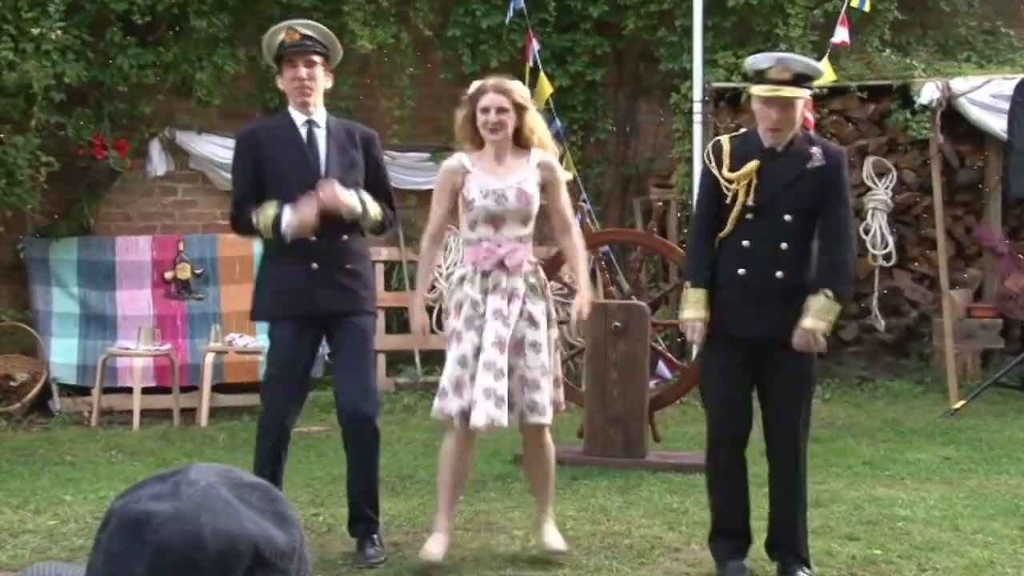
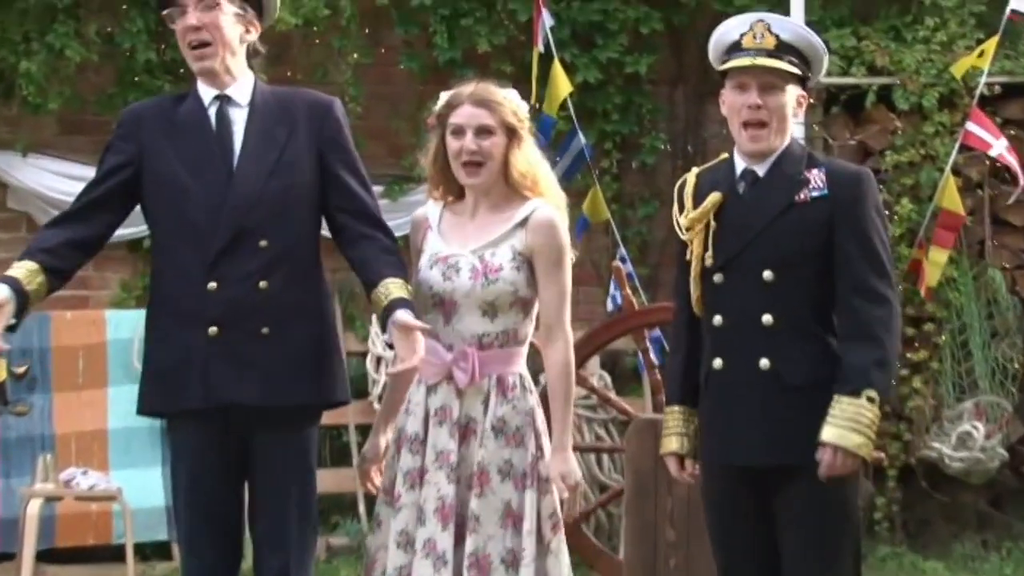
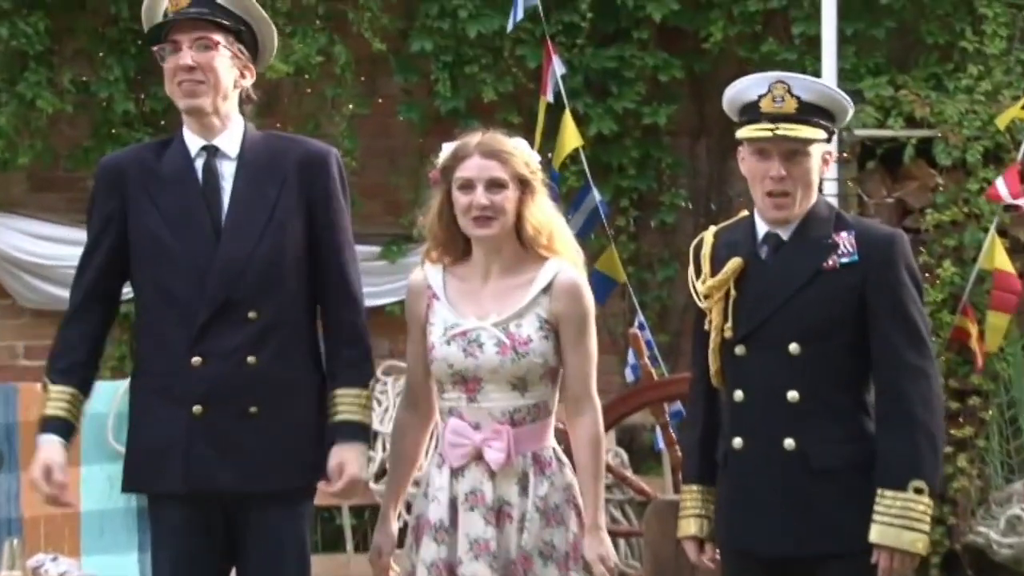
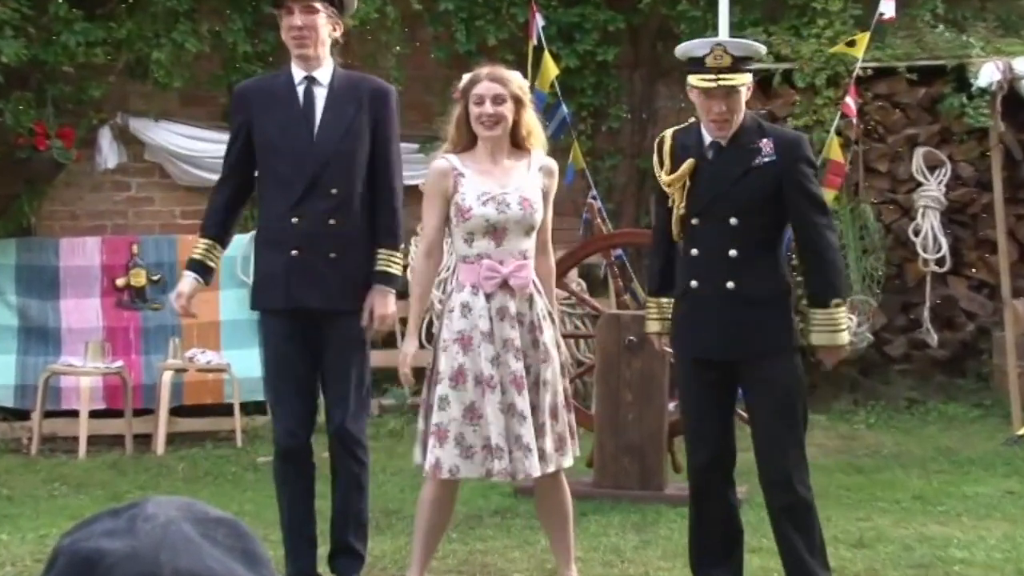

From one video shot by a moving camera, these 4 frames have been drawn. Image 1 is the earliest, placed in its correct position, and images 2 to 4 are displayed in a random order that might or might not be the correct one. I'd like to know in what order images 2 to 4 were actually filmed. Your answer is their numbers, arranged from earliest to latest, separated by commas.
4, 2, 3
